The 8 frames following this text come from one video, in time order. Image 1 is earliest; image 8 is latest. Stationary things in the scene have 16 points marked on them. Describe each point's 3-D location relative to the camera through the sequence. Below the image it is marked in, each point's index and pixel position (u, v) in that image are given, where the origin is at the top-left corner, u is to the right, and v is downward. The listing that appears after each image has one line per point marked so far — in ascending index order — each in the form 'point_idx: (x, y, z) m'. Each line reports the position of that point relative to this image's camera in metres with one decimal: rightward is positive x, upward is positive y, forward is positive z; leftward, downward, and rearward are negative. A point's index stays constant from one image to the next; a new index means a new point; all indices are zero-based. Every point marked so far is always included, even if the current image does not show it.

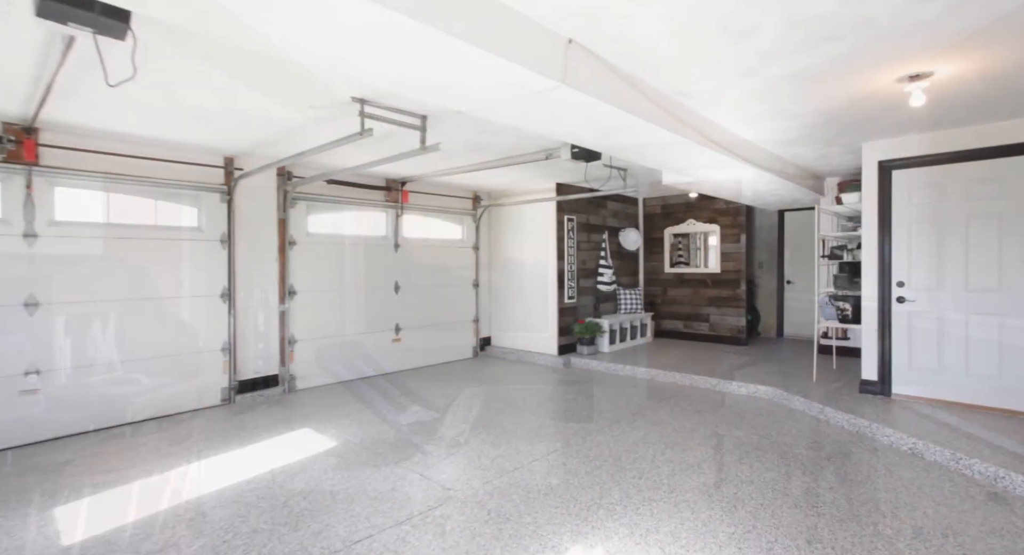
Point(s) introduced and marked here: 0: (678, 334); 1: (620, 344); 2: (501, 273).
0: (+2.6, -0.9, +7.9) m
1: (+1.5, -0.9, +7.0) m
2: (-0.2, +0.1, +7.2) m
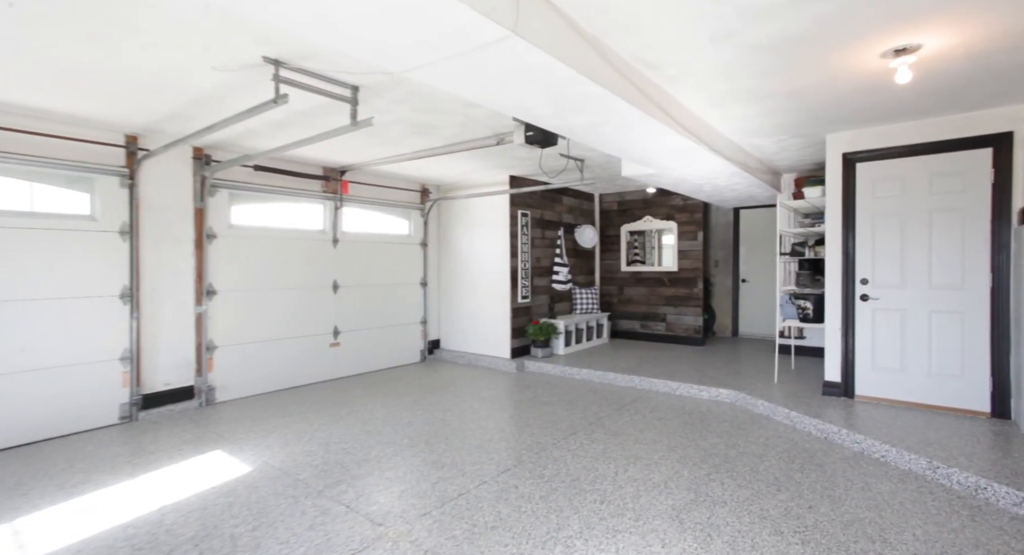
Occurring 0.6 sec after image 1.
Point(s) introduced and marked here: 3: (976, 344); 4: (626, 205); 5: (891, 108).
0: (+1.9, -0.9, +7.6) m
1: (+0.9, -0.9, +6.7) m
2: (-0.8, +0.1, +6.8) m
3: (+3.4, -0.5, +3.7) m
4: (+1.7, +1.1, +7.7) m
5: (+2.7, +1.2, +3.5) m
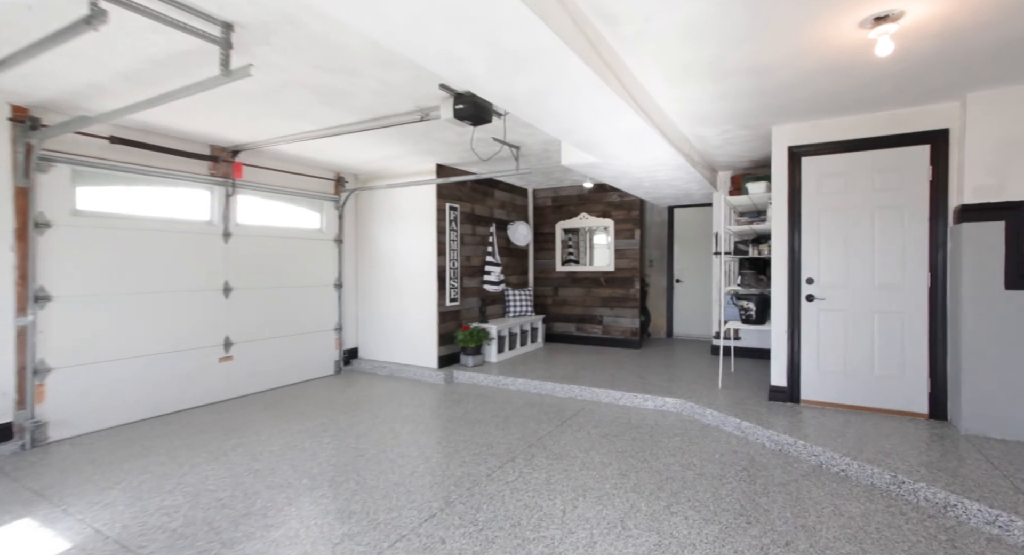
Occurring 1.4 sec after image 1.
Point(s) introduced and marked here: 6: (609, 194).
0: (+0.8, -0.9, +7.3) m
1: (0.0, -0.9, +6.2) m
2: (-1.7, +0.1, +6.1) m
3: (+2.9, -0.5, +3.6) m
4: (+0.7, +1.1, +7.3) m
5: (+2.2, +1.2, +3.3) m
6: (+1.3, +1.2, +7.0) m
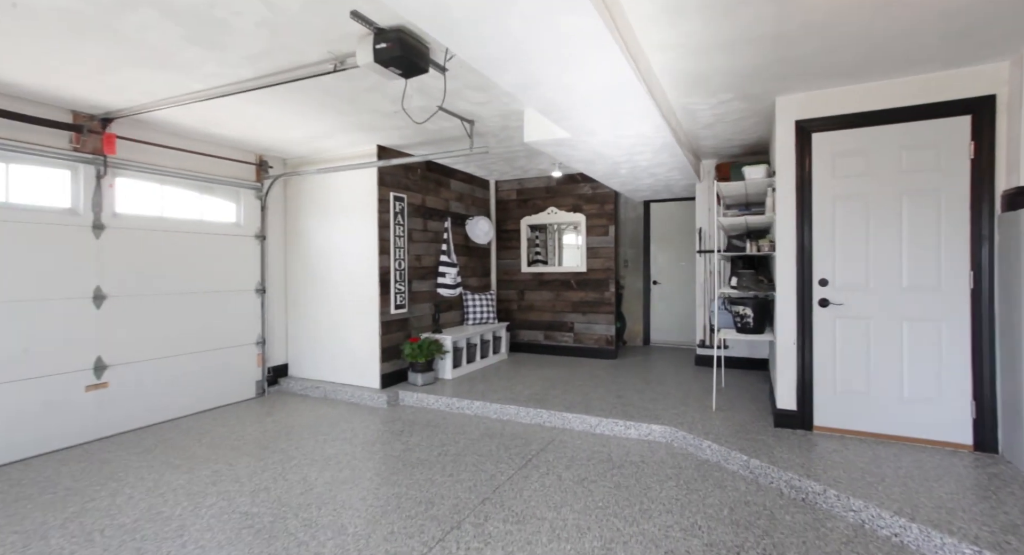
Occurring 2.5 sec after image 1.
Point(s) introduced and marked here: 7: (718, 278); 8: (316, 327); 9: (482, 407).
0: (+0.3, -0.9, +6.5) m
1: (-0.5, -1.0, +5.4) m
2: (-2.1, +0.1, +5.1) m
3: (+2.6, -0.5, +3.0) m
4: (+0.2, +1.1, +6.5) m
5: (+1.9, +1.2, +2.6) m
6: (+0.8, +1.1, +6.2) m
7: (+1.8, 0.0, +4.4) m
8: (-2.0, -0.5, +5.1) m
9: (-0.2, -1.1, +4.2) m
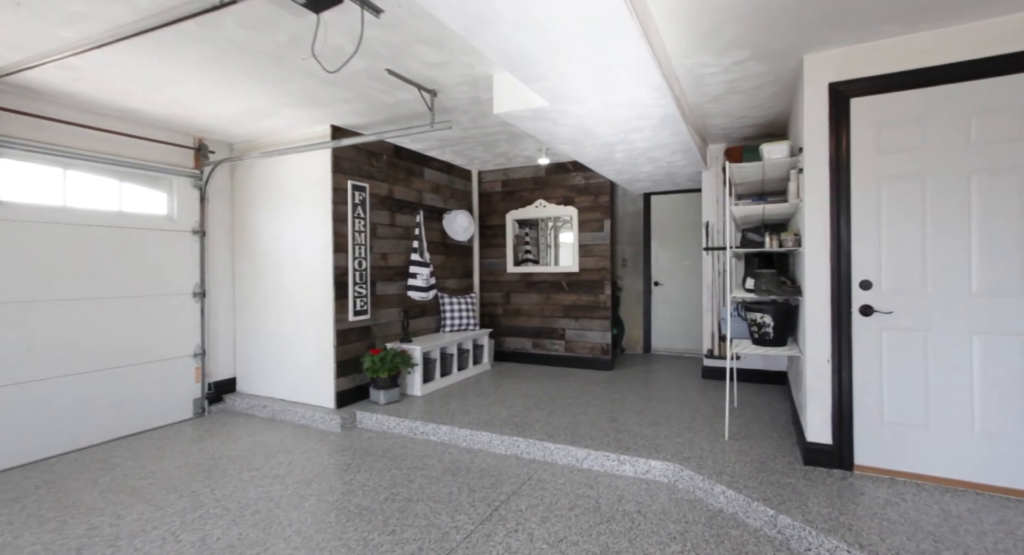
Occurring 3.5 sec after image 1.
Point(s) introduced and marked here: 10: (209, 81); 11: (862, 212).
0: (+0.1, -0.9, +5.8) m
1: (-0.7, -1.0, +4.8) m
2: (-2.3, 0.0, +4.5) m
3: (+2.4, -0.5, +2.3) m
4: (0.0, +1.1, +5.9) m
5: (+1.7, +1.2, +2.0) m
6: (+0.7, +1.1, +5.6) m
7: (+1.6, 0.0, +3.8) m
8: (-2.2, -0.5, +4.4) m
9: (-0.4, -1.1, +3.5) m
10: (-1.9, +1.2, +3.1) m
11: (+1.8, +0.3, +2.6) m
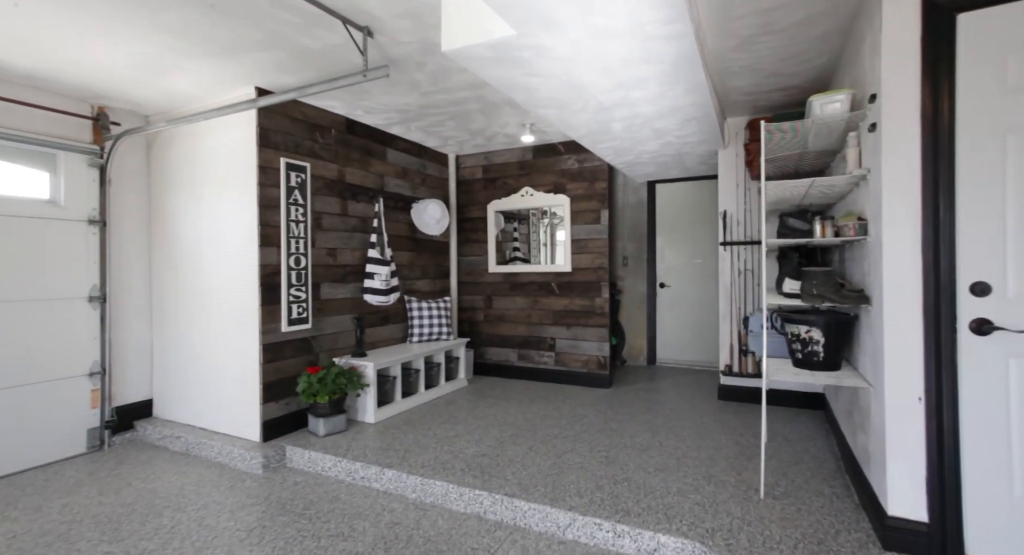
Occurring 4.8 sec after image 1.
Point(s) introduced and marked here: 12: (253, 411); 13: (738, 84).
0: (0.0, -0.9, +5.0) m
1: (-0.9, -1.0, +3.9) m
2: (-2.5, 0.0, +3.7) m
3: (+2.2, -0.5, +1.5) m
4: (-0.2, +1.1, +5.1) m
5: (+1.5, +1.2, +1.1) m
6: (+0.5, +1.1, +4.8) m
7: (+1.4, 0.0, +2.9) m
8: (-2.4, -0.5, +3.6) m
9: (-0.6, -1.1, +2.7) m
10: (-2.1, +1.2, +2.3) m
11: (+1.6, +0.3, +1.8) m
12: (-1.7, -0.9, +3.3) m
13: (+1.4, +1.2, +3.2) m
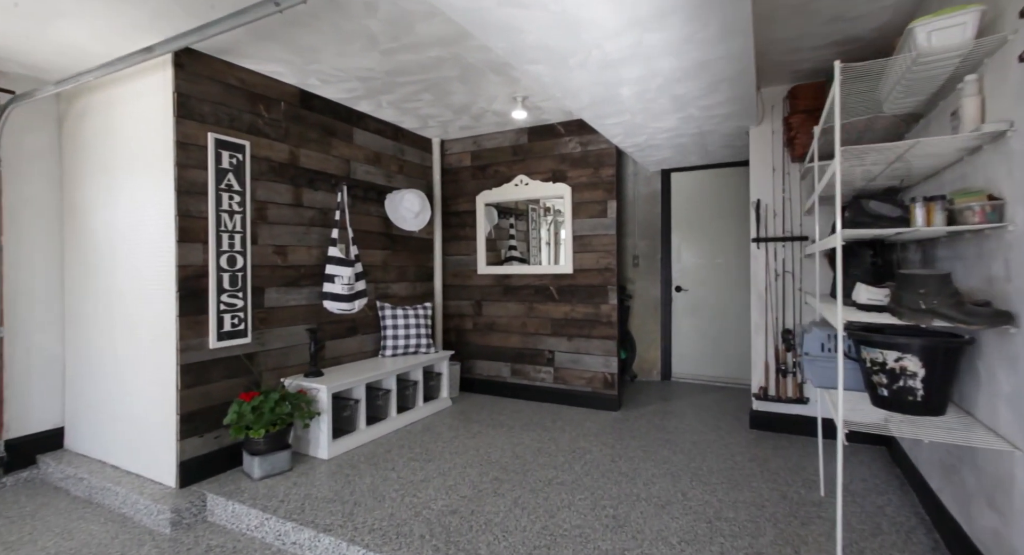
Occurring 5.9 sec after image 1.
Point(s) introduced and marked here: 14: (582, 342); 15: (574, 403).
0: (-0.1, -0.9, +4.3) m
1: (-0.9, -1.0, +3.3) m
2: (-2.6, 0.0, +3.0) m
3: (+2.1, -0.5, +0.7) m
4: (-0.2, +1.1, +4.4) m
5: (+1.4, +1.2, +0.4) m
6: (+0.4, +1.1, +4.1) m
7: (+1.3, 0.0, +2.2) m
8: (-2.4, -0.5, +2.9) m
9: (-0.7, -1.1, +2.1) m
10: (-2.2, +1.2, +1.6) m
11: (+1.5, +0.3, +1.1) m
12: (-1.8, -0.9, +2.6) m
13: (+1.4, +1.2, +2.5) m
14: (+0.6, -0.5, +4.0) m
15: (+0.5, -1.0, +4.0) m
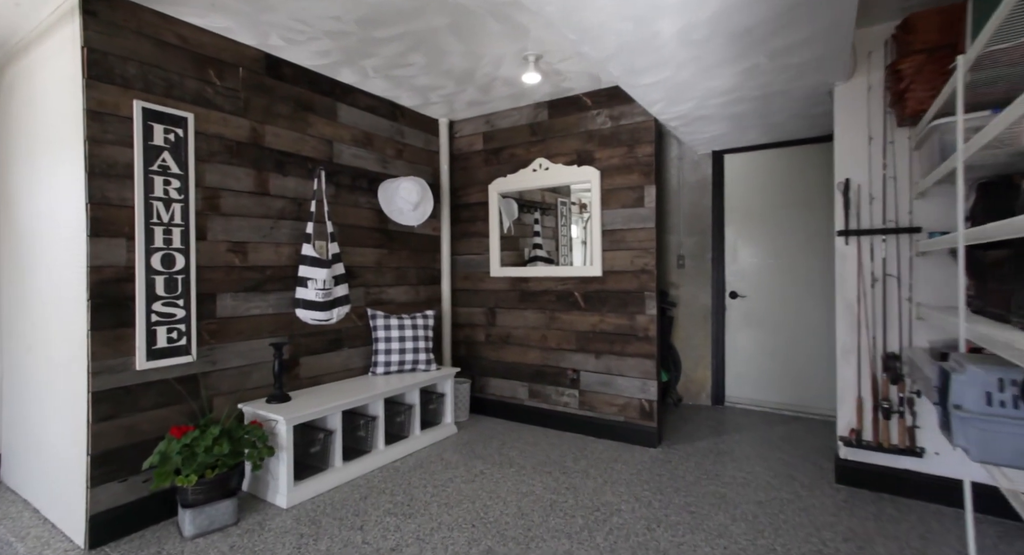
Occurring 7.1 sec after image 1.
0: (0.0, -1.0, +3.6) m
1: (-0.9, -1.0, +2.7) m
2: (-2.6, 0.0, +2.6) m
3: (+1.9, -0.5, -0.1) m
4: (-0.1, +1.0, +3.7) m
5: (+1.2, +1.2, -0.3) m
6: (+0.5, +1.1, +3.4) m
7: (+1.3, -0.1, +1.4) m
8: (-2.4, -0.6, +2.5) m
9: (-0.8, -1.1, +1.4) m
10: (-2.2, +1.2, +1.1) m
11: (+1.4, +0.3, +0.3) m
12: (-1.8, -0.9, +2.1) m
13: (+1.3, +1.2, +1.7) m
14: (+0.7, -0.5, +3.3) m
15: (+0.6, -1.0, +3.3) m
